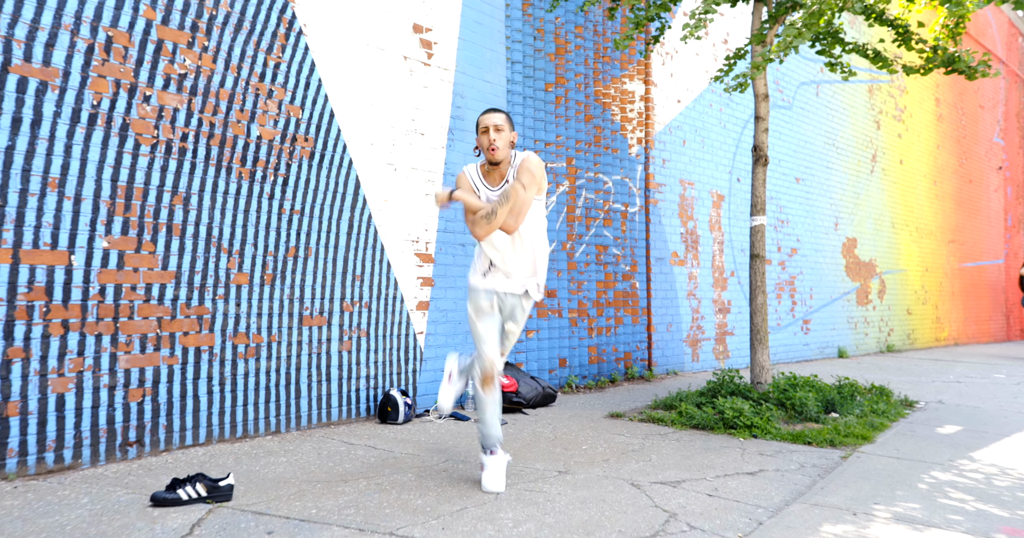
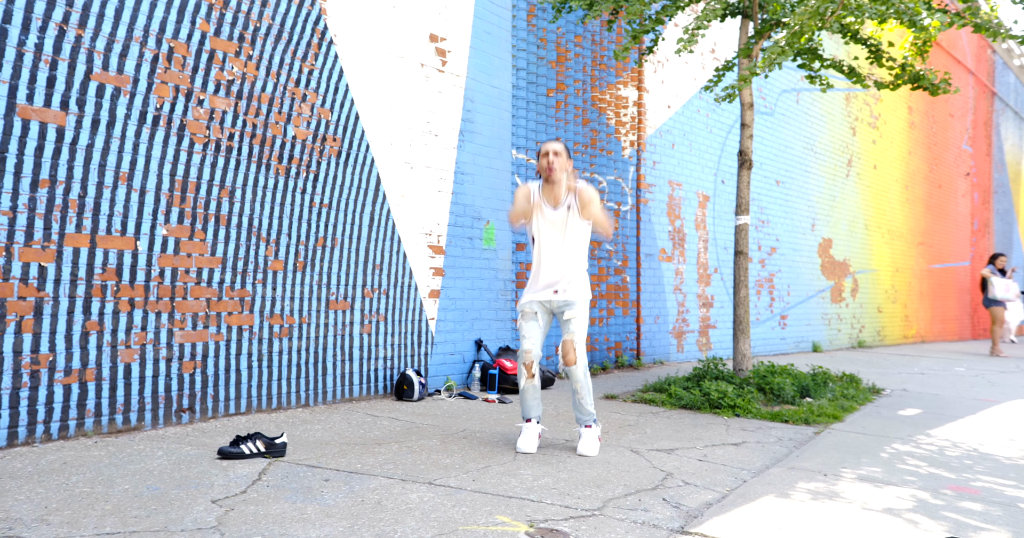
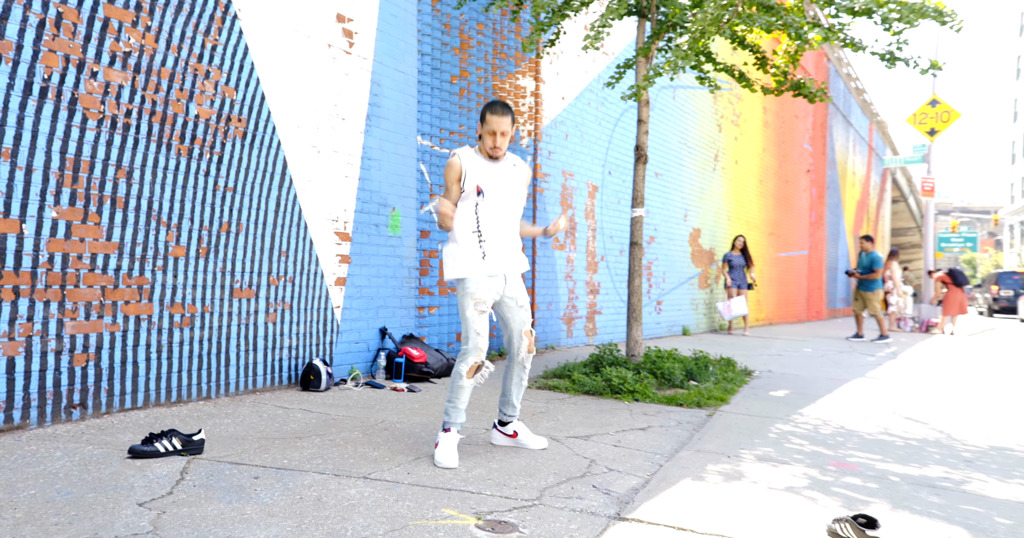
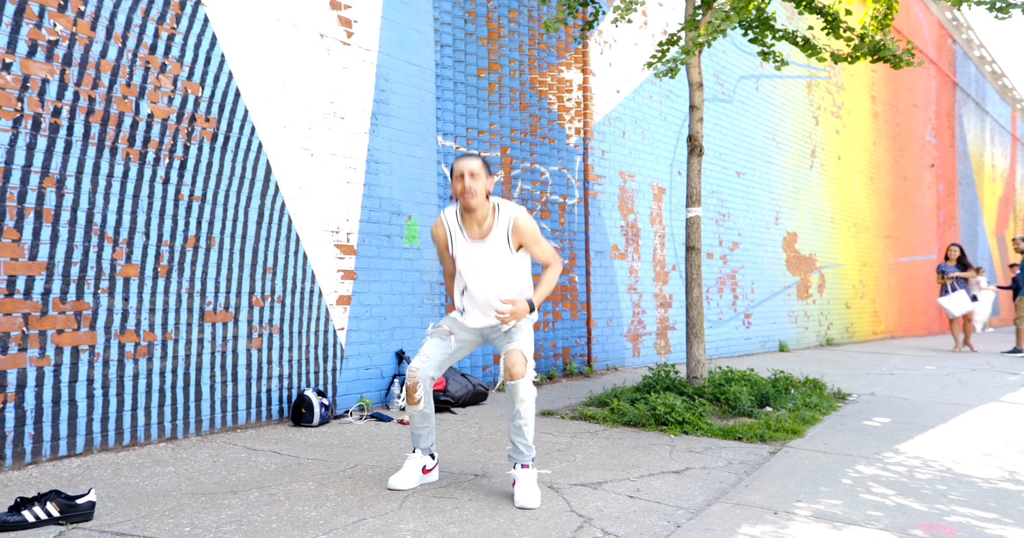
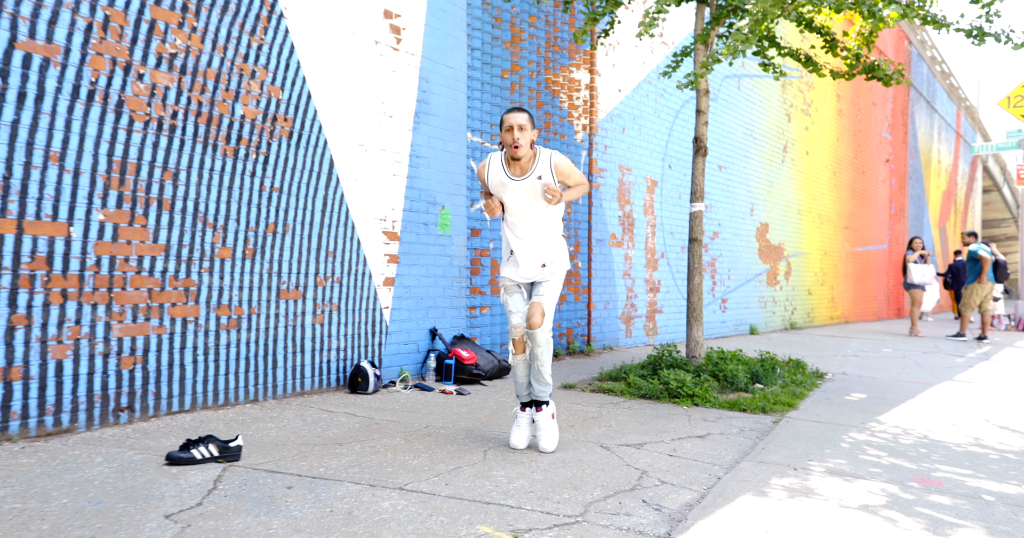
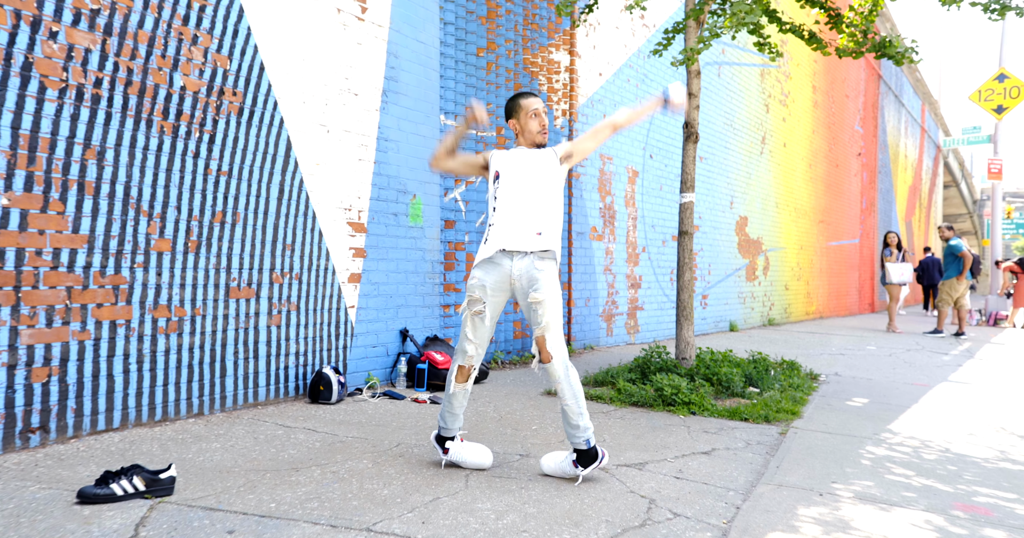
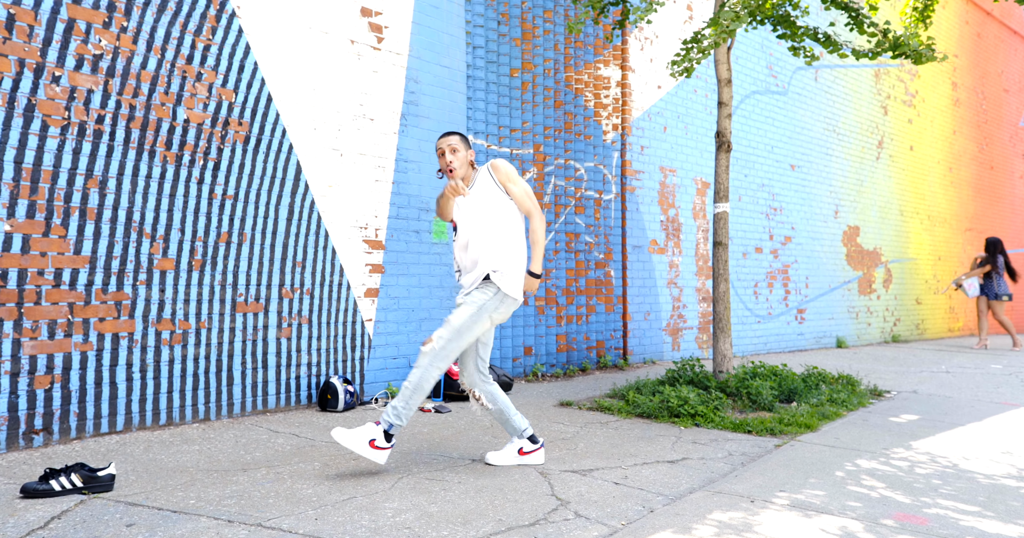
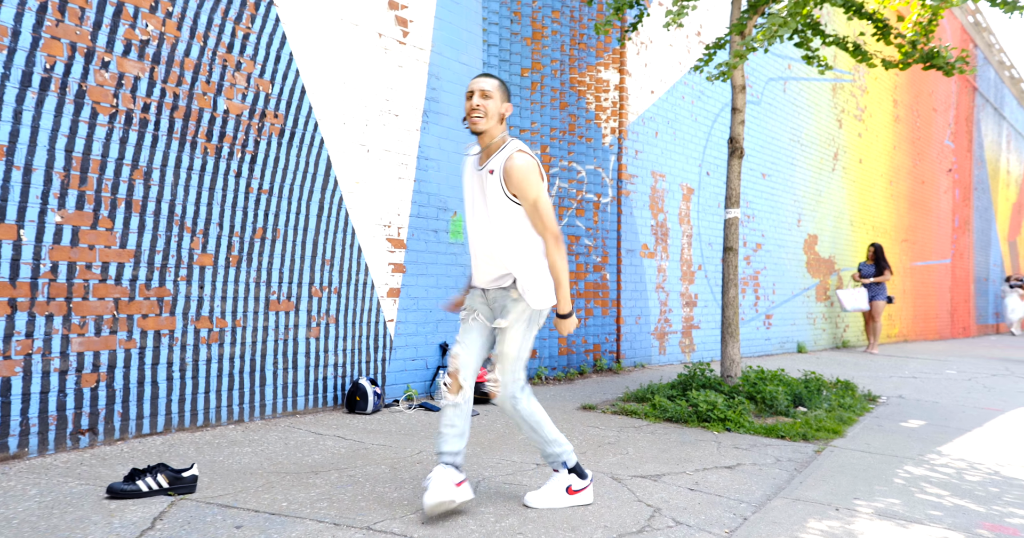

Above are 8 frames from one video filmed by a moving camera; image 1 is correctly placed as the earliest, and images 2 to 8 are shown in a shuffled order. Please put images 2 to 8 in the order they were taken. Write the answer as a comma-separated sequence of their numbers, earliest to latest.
2, 5, 6, 4, 7, 8, 3
